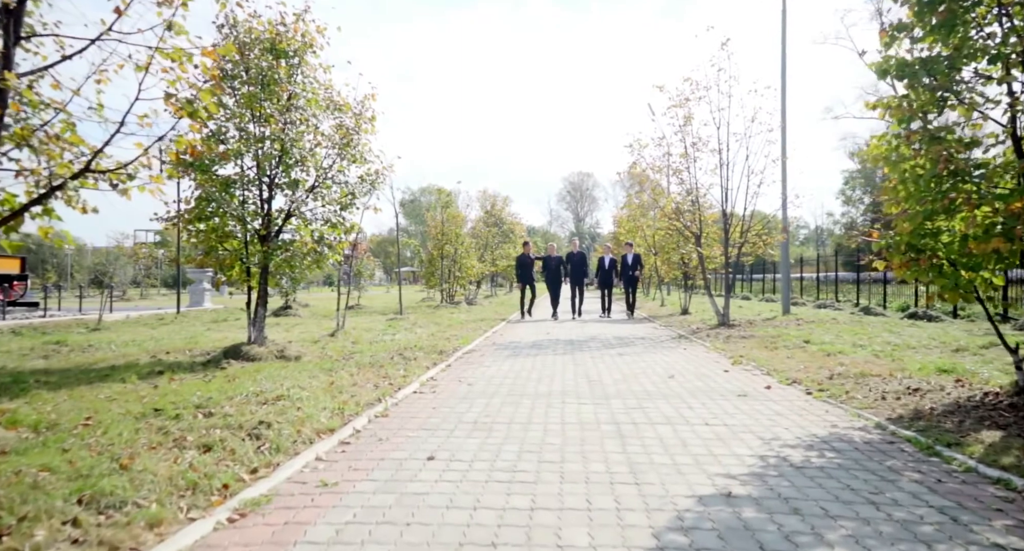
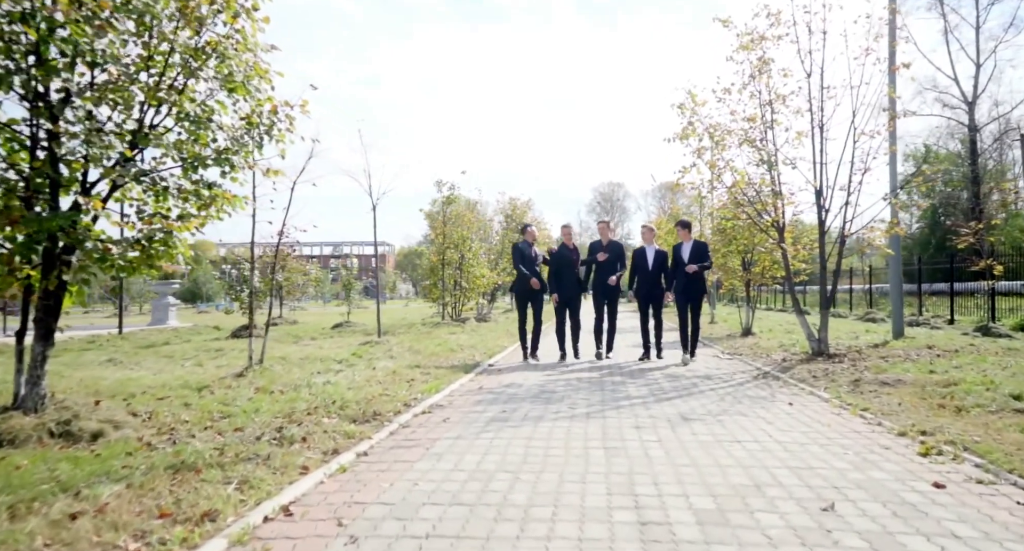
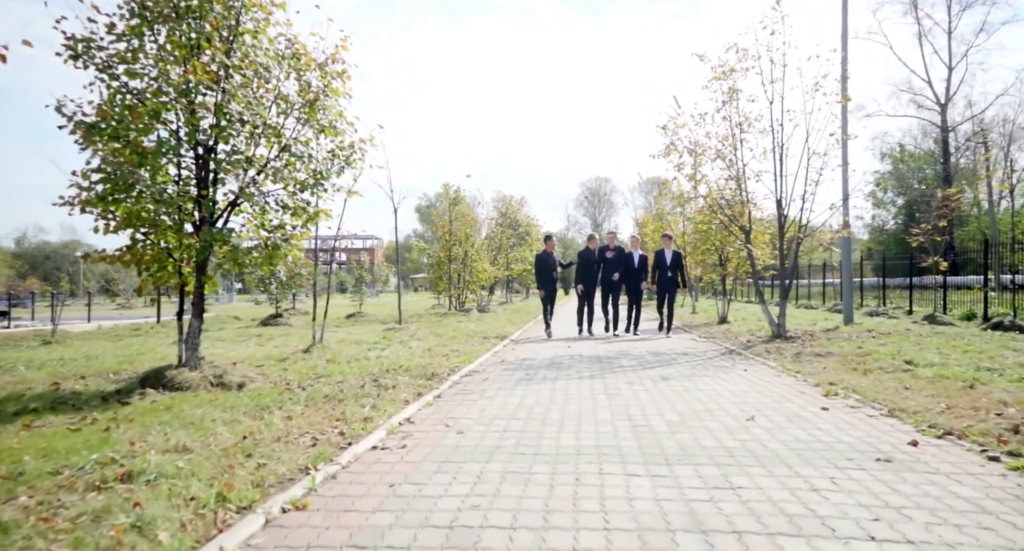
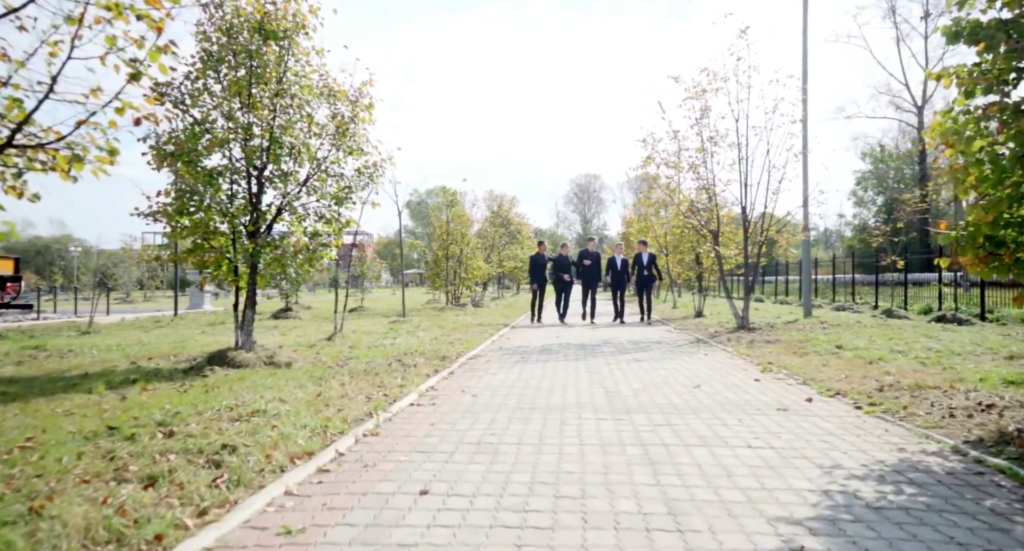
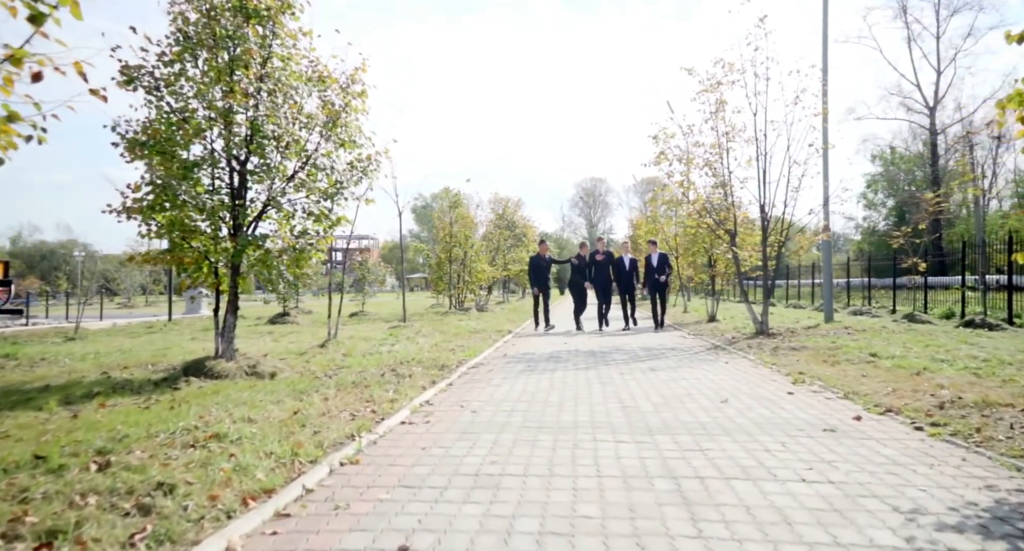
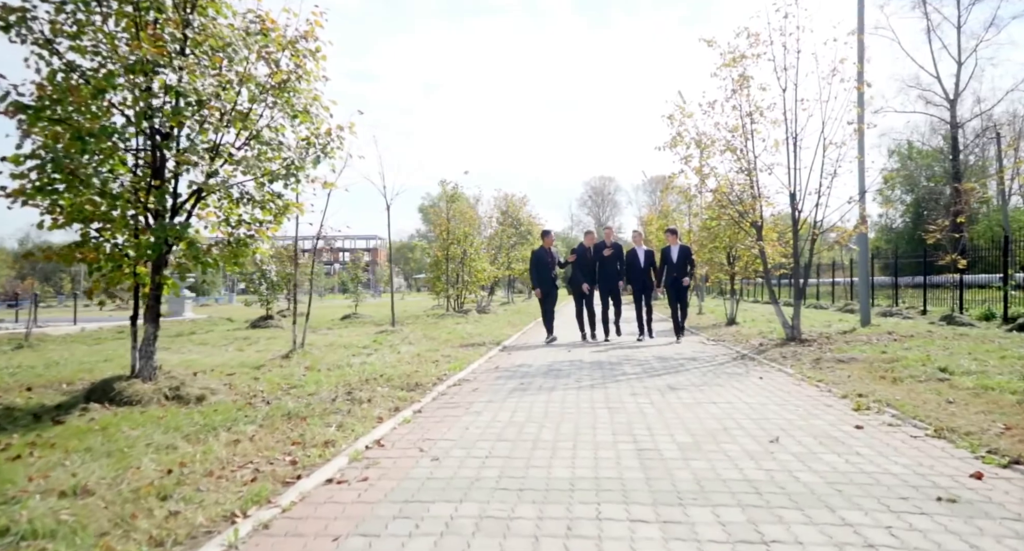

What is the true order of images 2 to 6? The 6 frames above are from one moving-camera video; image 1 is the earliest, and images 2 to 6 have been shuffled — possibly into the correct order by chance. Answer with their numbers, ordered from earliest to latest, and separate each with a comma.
4, 5, 3, 6, 2
